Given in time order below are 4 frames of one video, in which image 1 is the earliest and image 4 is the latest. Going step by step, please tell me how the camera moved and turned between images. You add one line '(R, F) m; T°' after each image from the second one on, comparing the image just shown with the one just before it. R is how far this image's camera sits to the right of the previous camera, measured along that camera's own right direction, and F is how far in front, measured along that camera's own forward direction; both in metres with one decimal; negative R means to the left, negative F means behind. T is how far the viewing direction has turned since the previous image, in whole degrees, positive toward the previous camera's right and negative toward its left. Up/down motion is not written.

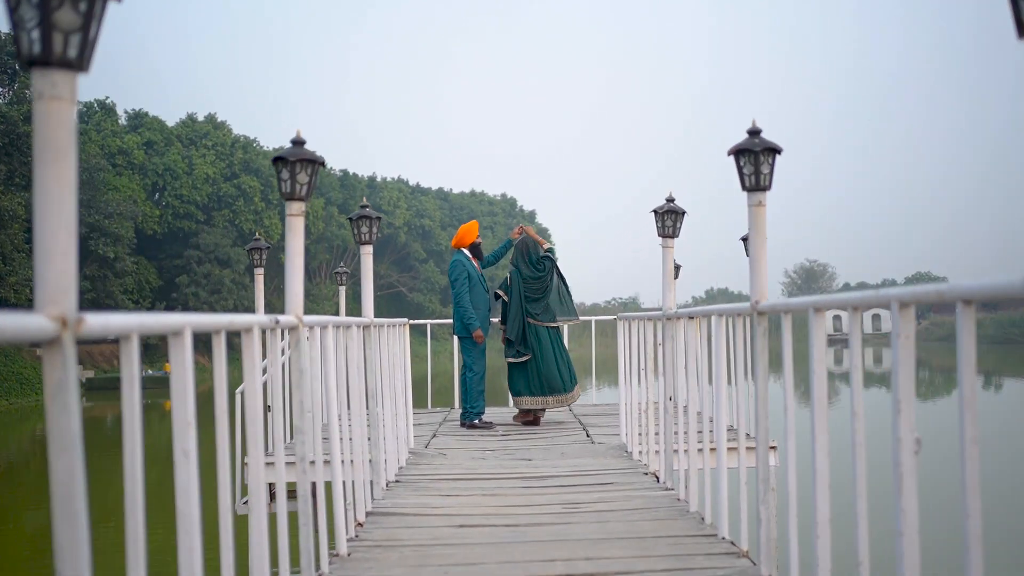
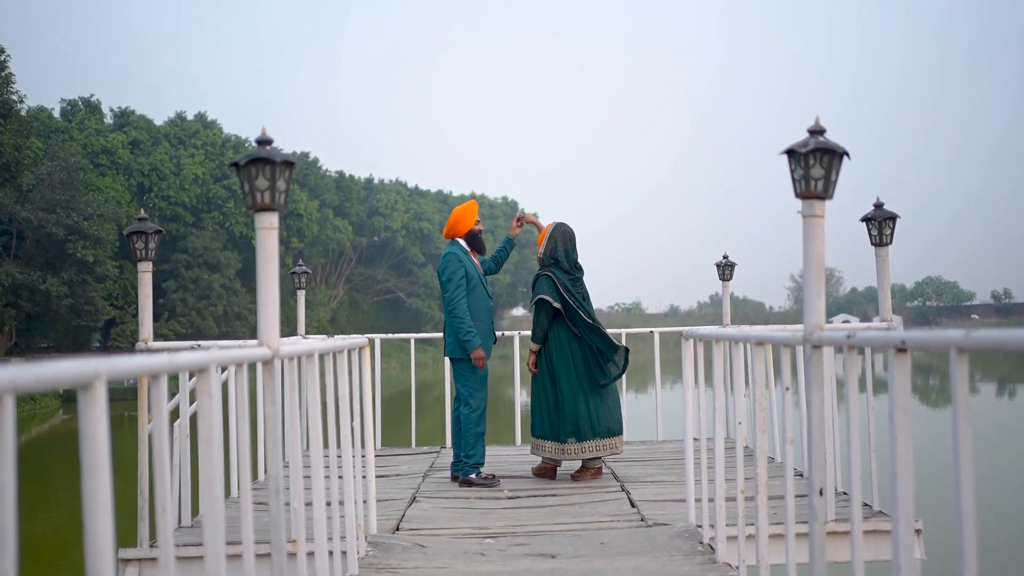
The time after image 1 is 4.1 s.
(-0.1, +2.1) m; 0°
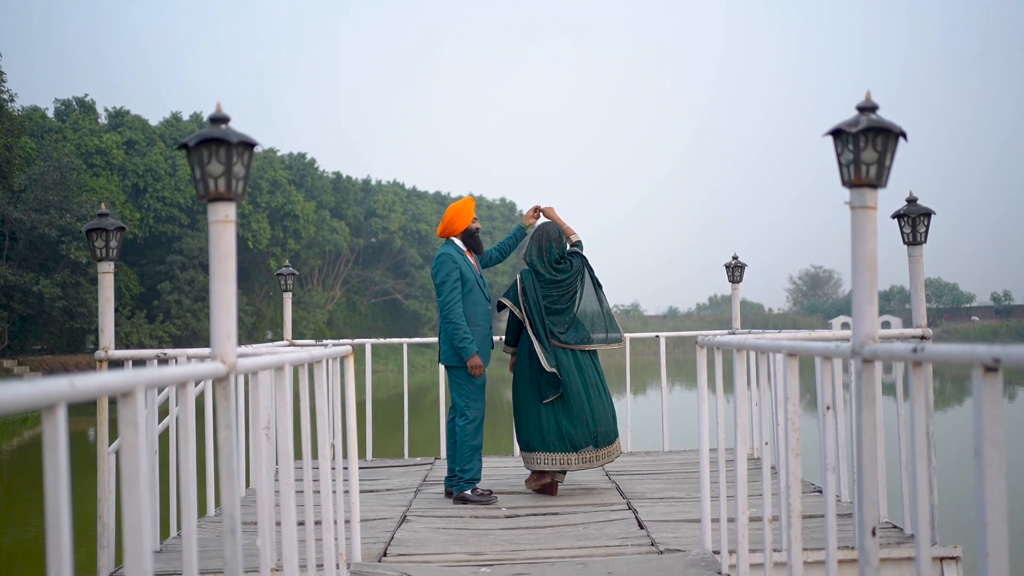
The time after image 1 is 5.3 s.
(0.0, +0.4) m; 0°
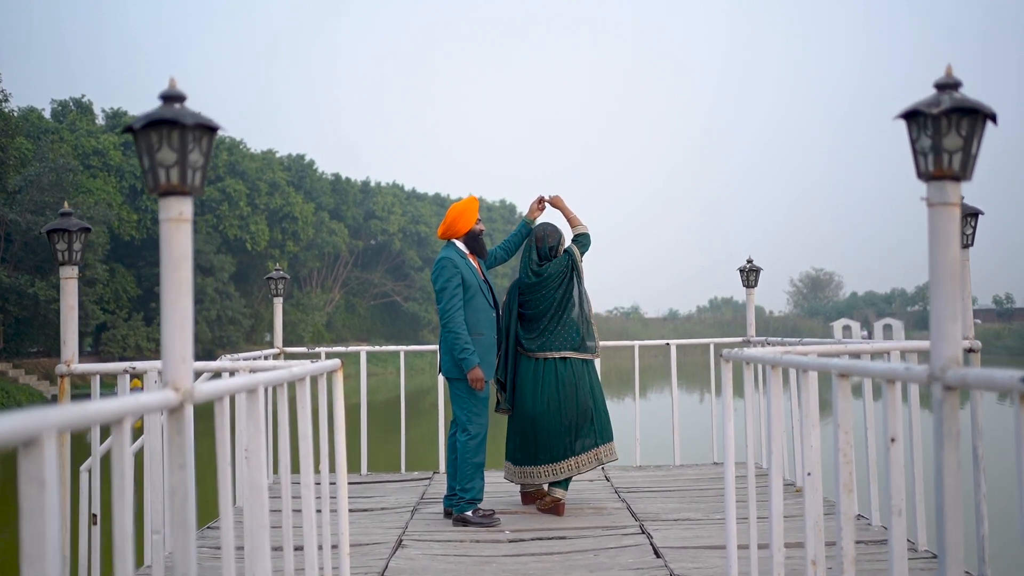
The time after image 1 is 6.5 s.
(0.0, +0.4) m; 0°
